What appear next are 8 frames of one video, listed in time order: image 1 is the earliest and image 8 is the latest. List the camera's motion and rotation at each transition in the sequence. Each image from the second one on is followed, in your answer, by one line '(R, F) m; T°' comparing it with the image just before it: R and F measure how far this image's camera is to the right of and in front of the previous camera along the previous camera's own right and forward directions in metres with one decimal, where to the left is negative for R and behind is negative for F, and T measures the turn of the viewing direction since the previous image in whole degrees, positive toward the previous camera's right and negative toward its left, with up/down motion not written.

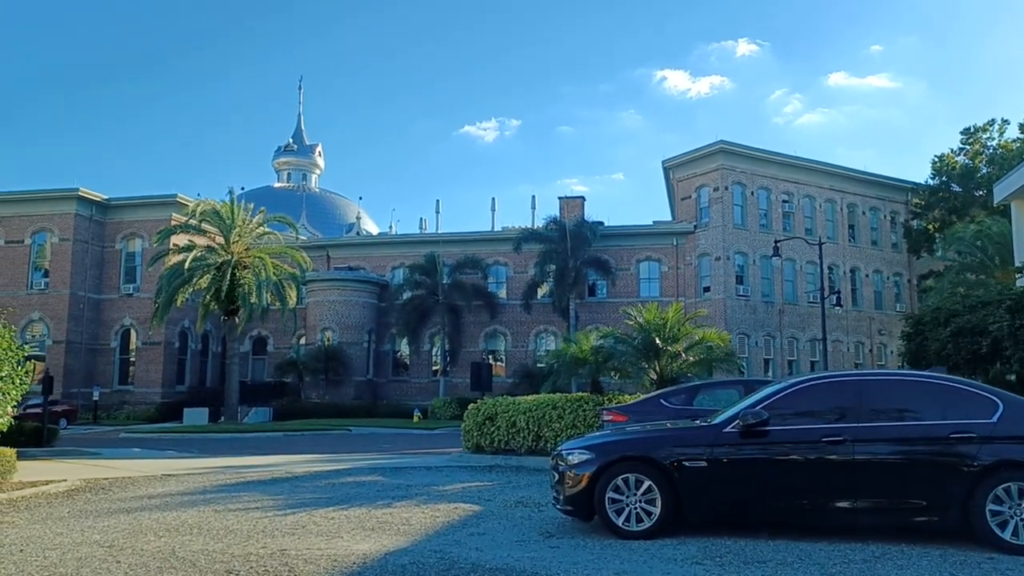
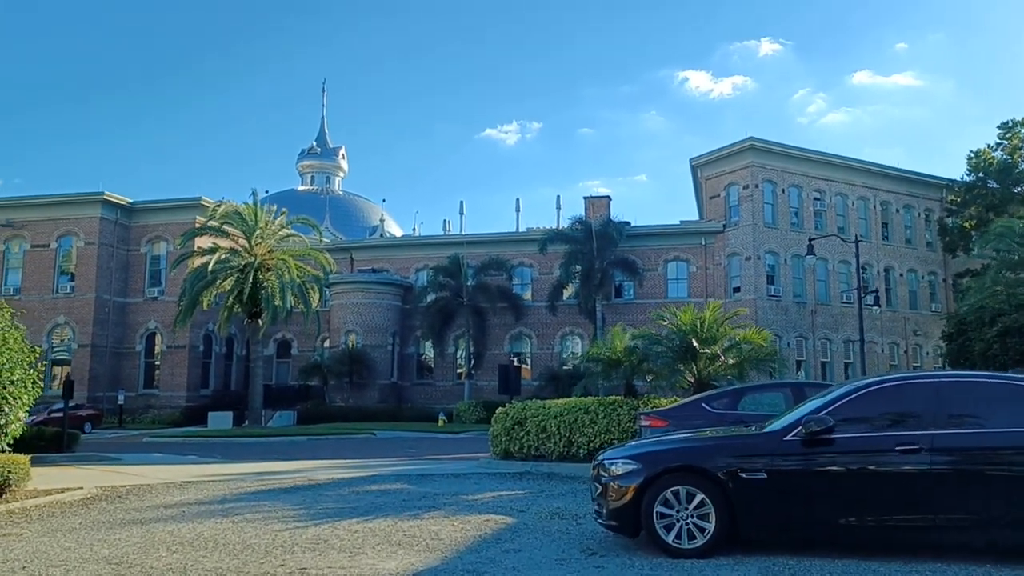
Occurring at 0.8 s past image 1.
(-0.1, +0.6) m; -2°
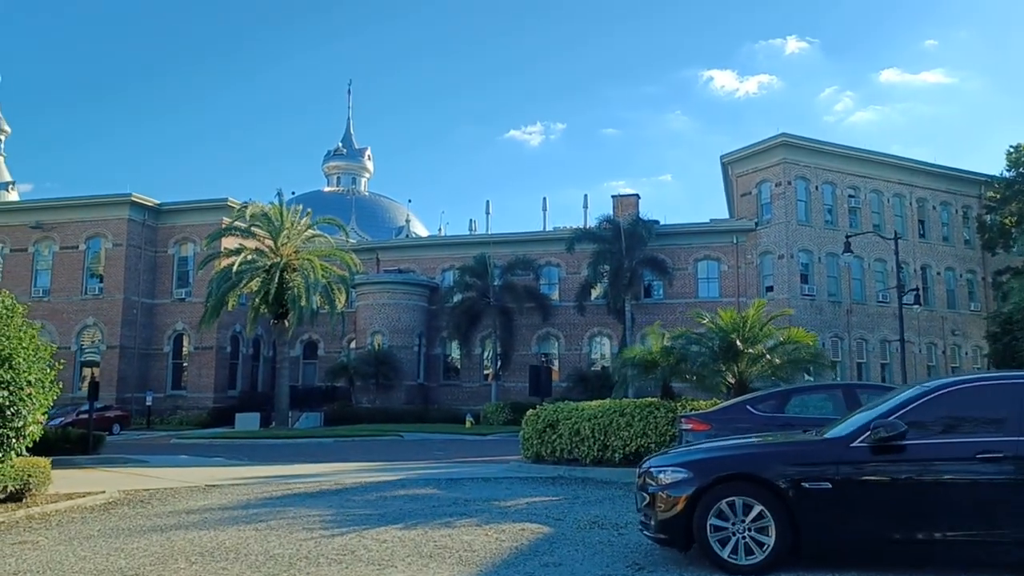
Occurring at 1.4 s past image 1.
(-0.1, +0.5) m; -2°
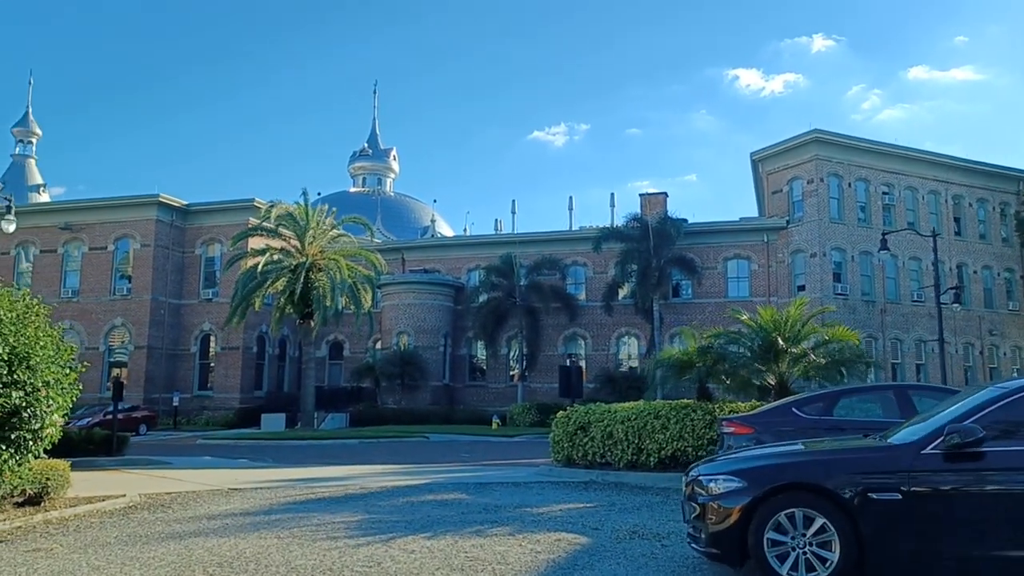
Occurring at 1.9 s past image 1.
(-0.1, +0.5) m; -2°
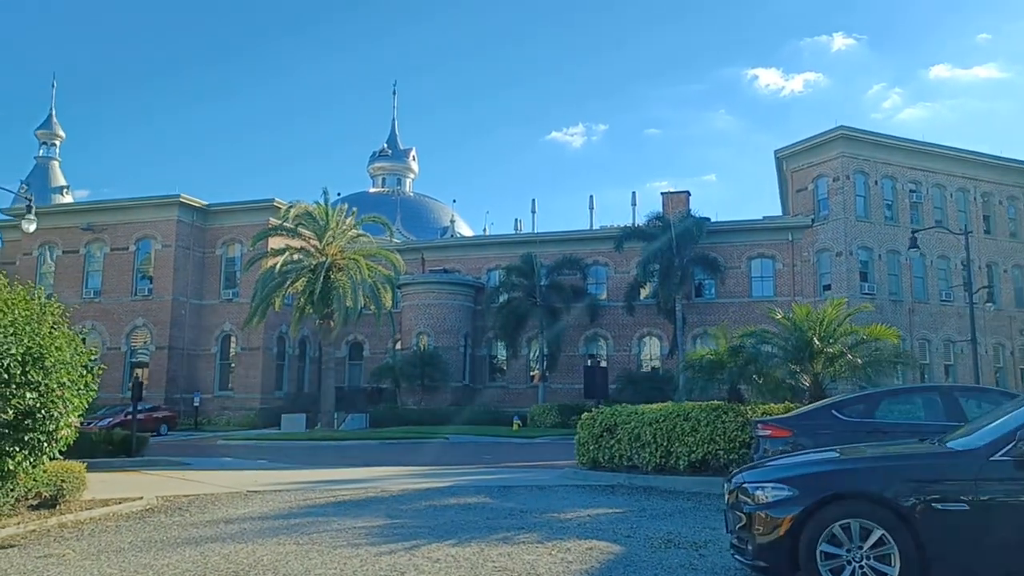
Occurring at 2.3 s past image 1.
(-0.1, +0.4) m; -1°
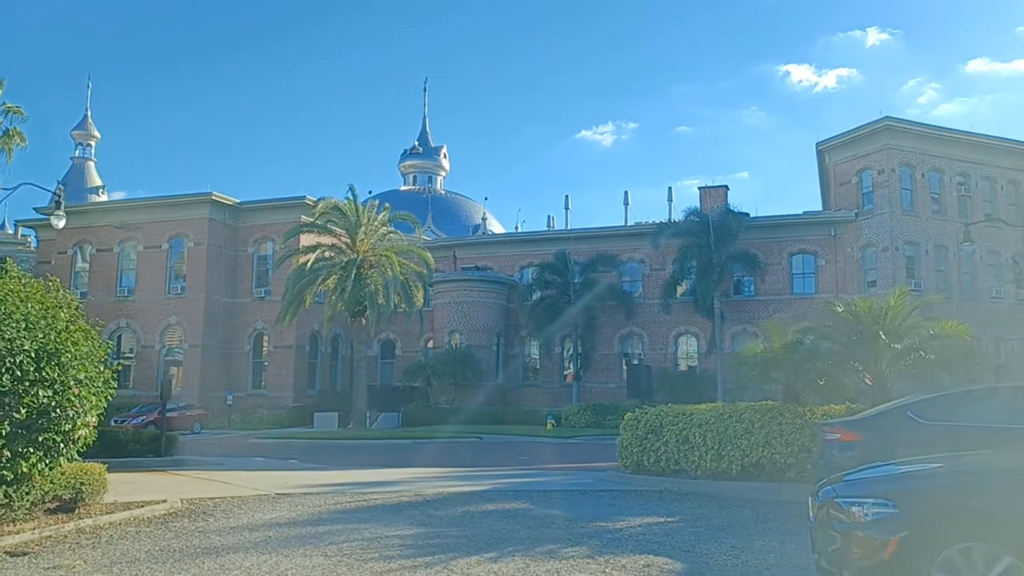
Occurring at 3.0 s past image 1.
(-0.1, +0.7) m; -2°
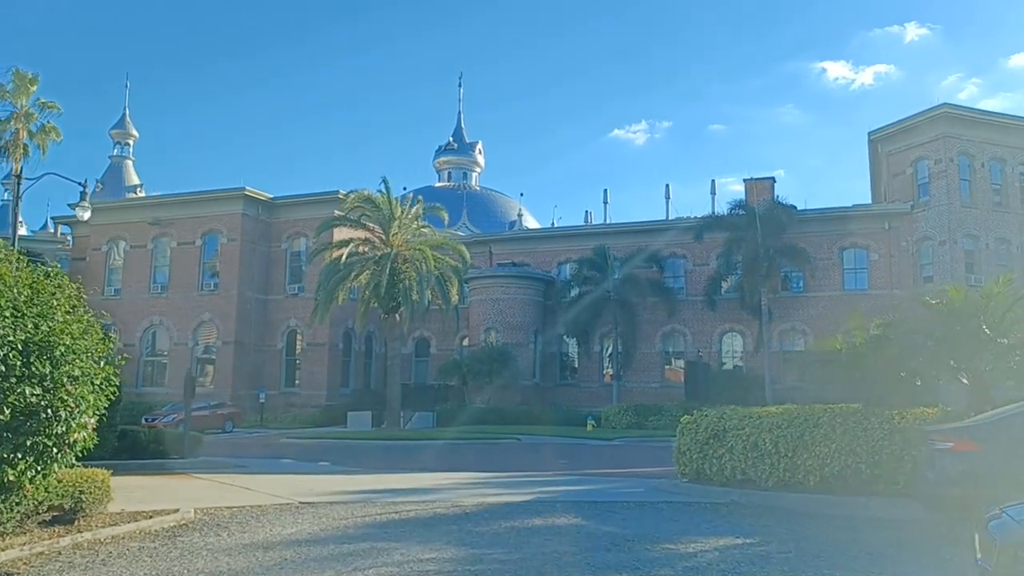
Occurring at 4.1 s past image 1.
(-0.2, +1.2) m; -2°
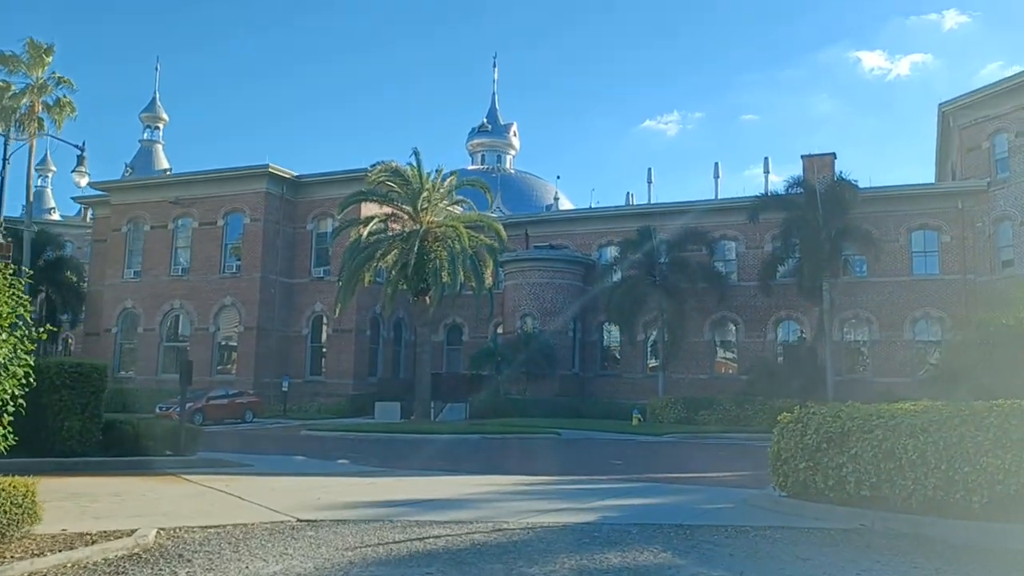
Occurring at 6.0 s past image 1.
(-0.3, +2.6) m; -2°
